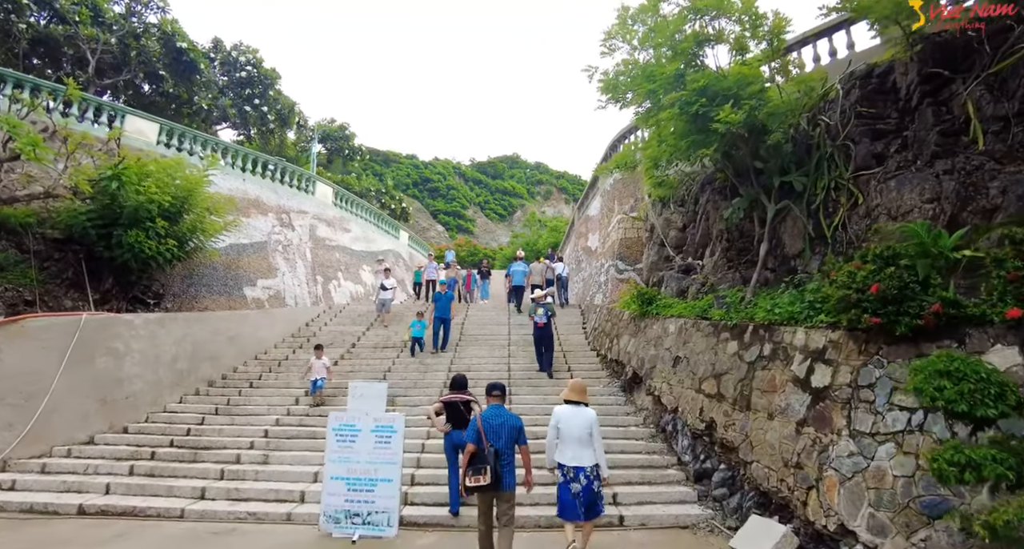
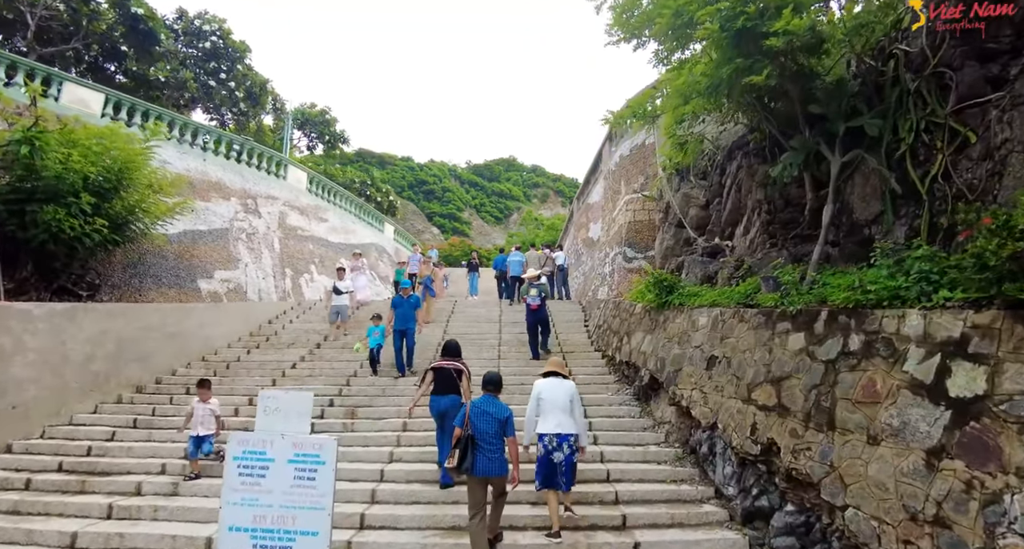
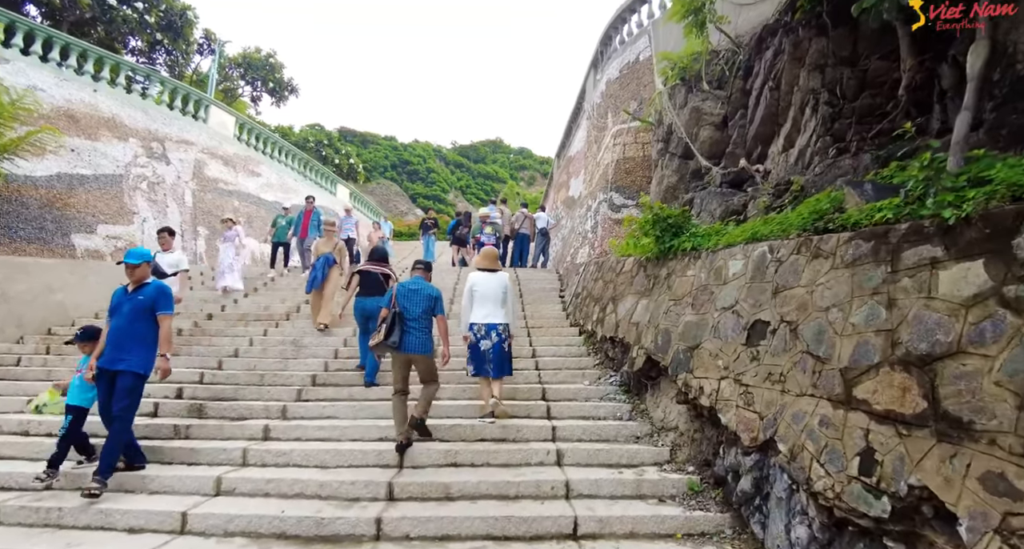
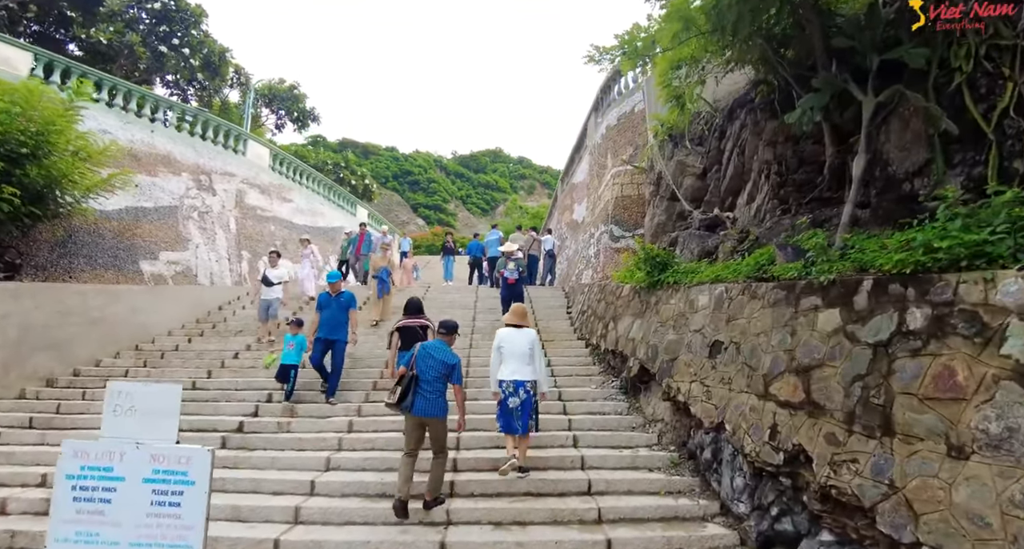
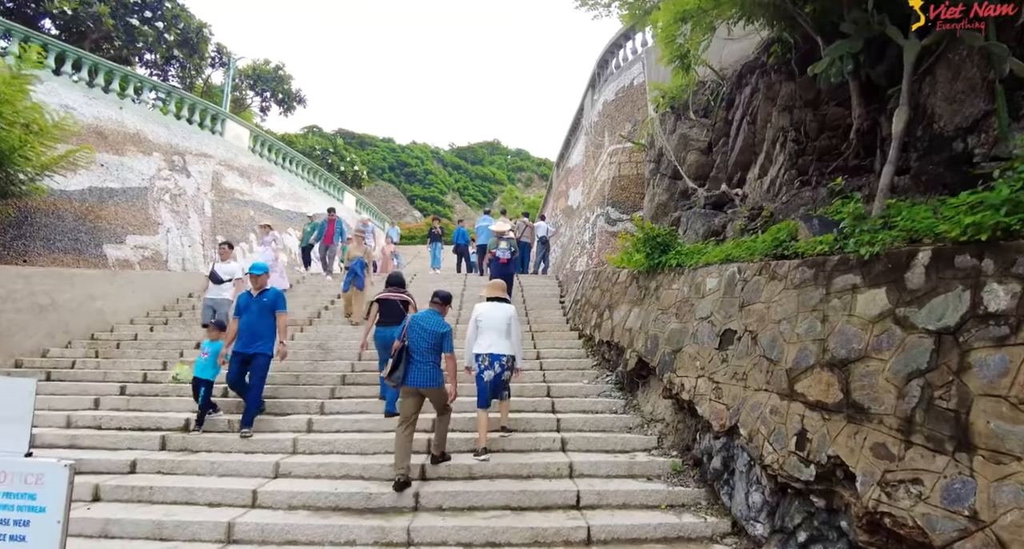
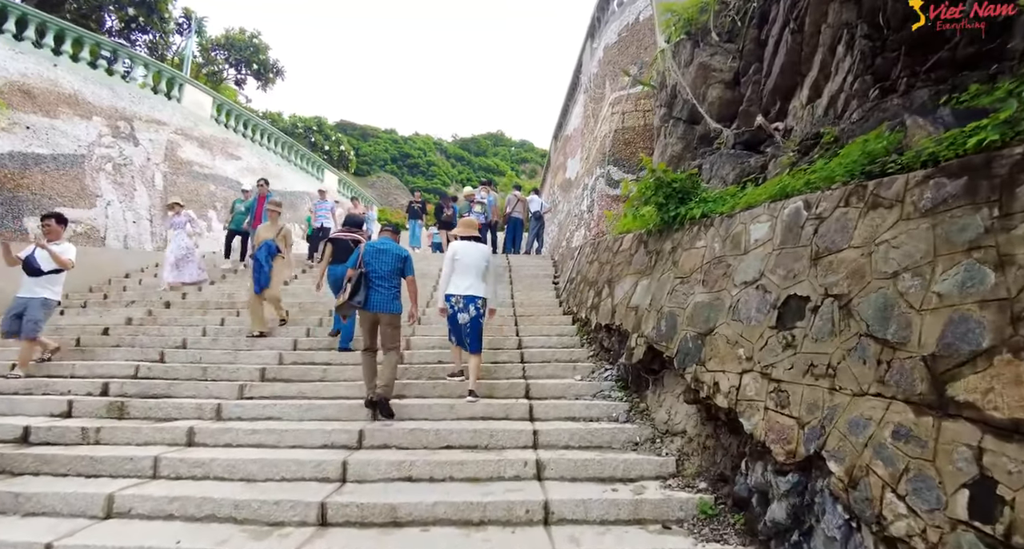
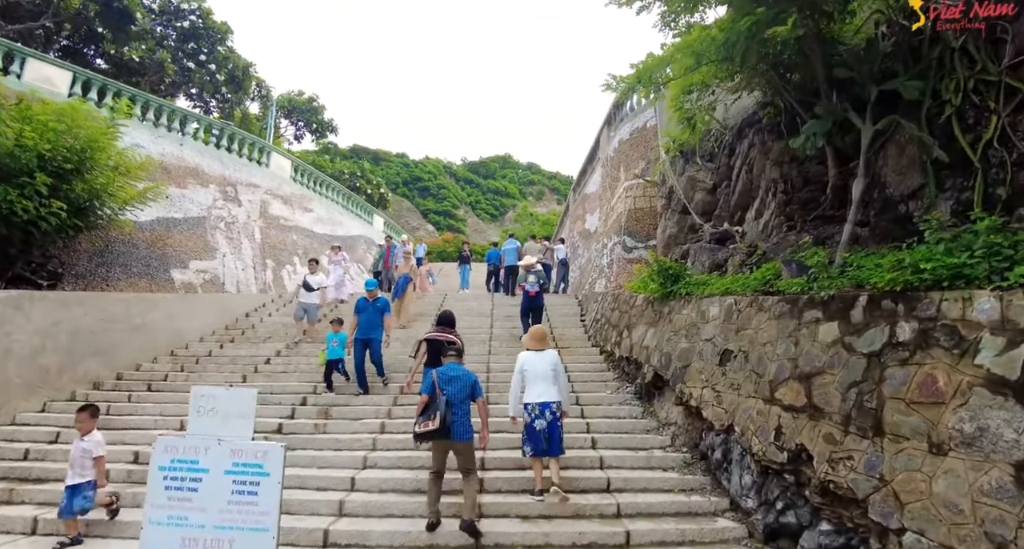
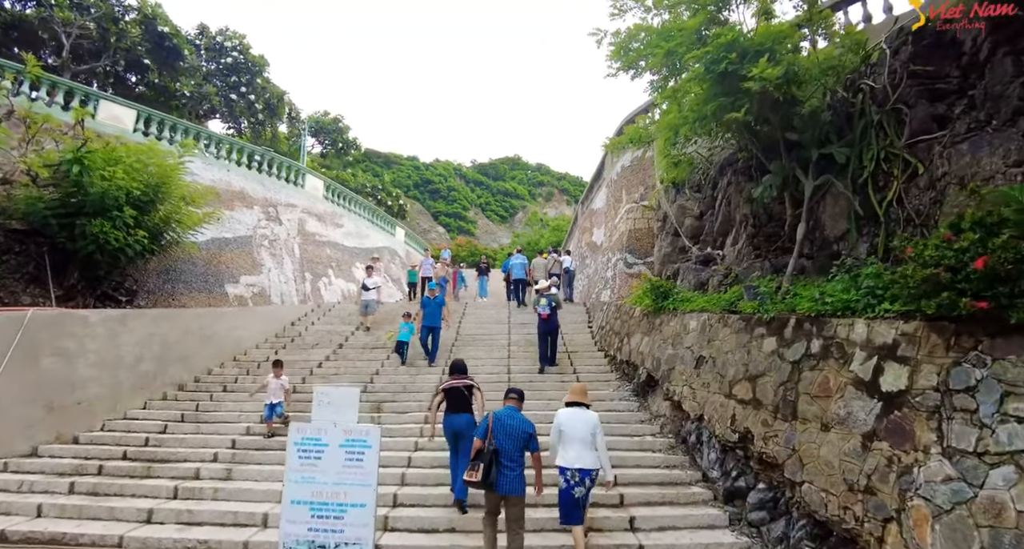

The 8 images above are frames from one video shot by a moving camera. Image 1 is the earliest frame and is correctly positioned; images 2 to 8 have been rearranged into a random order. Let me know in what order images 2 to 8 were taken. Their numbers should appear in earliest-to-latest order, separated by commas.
8, 2, 7, 4, 5, 3, 6
